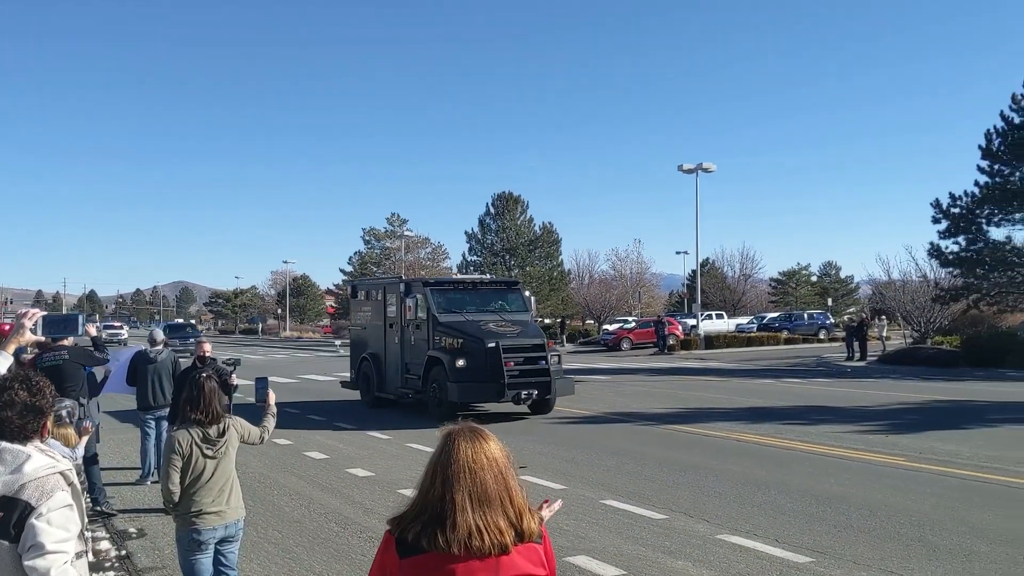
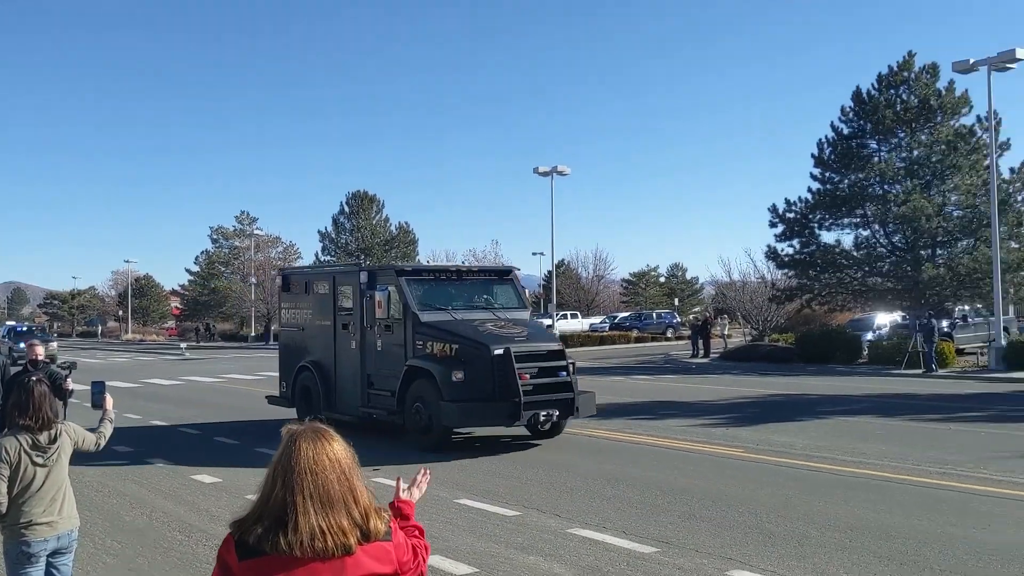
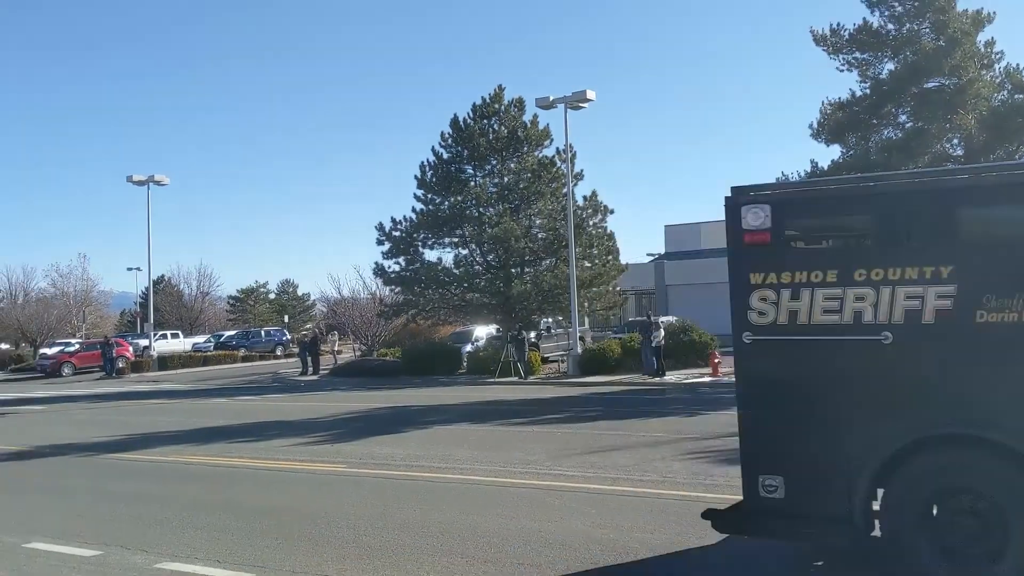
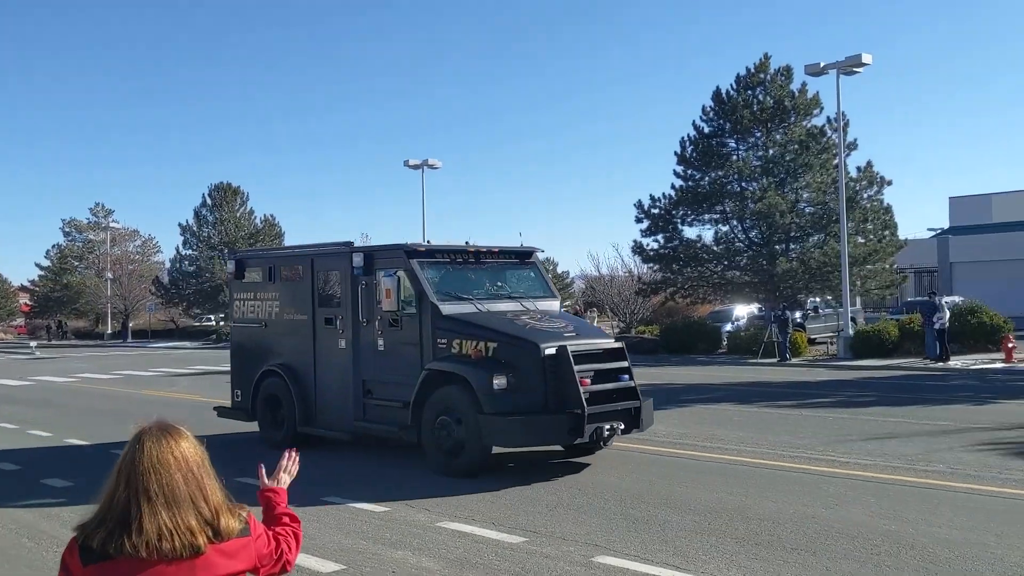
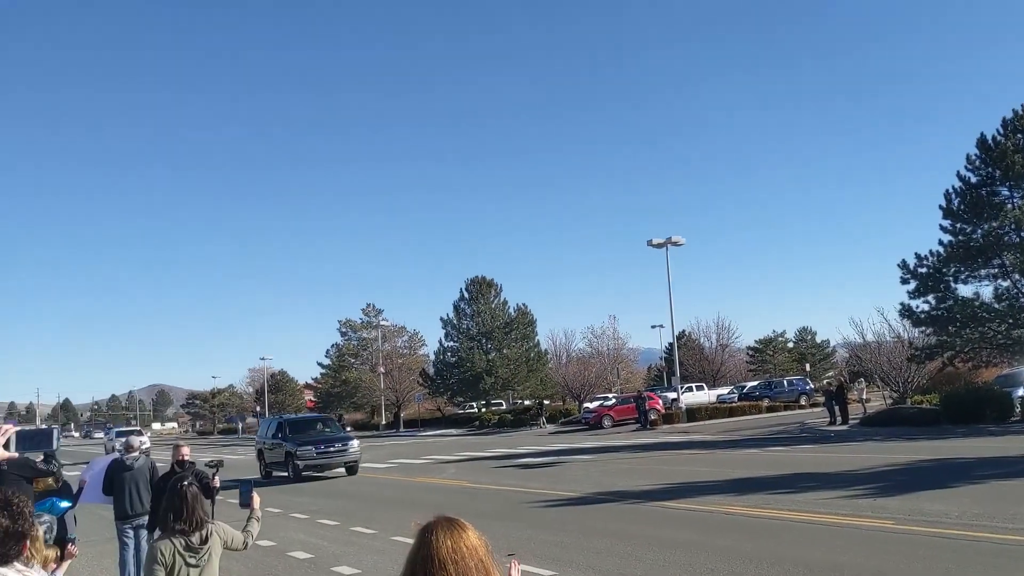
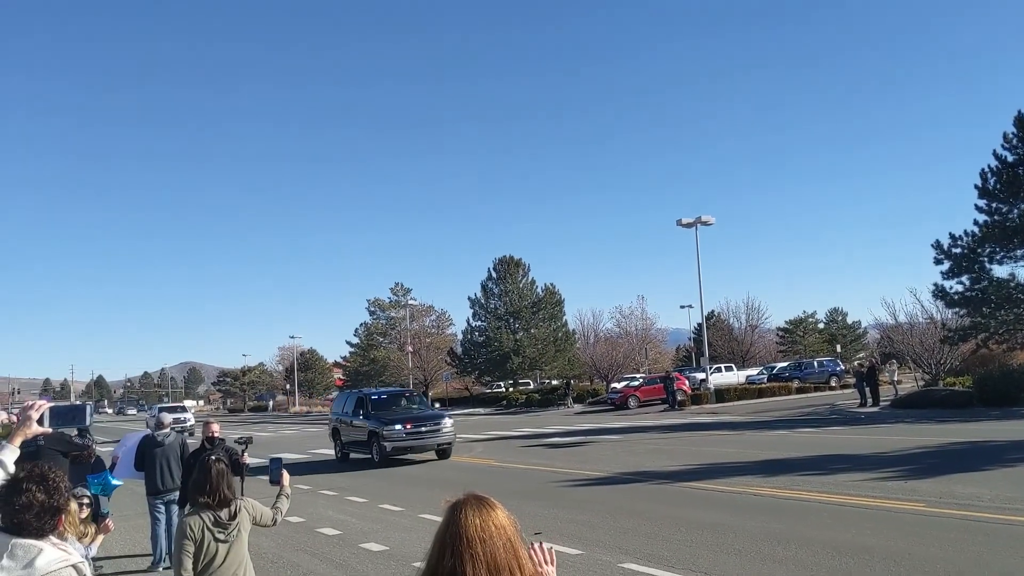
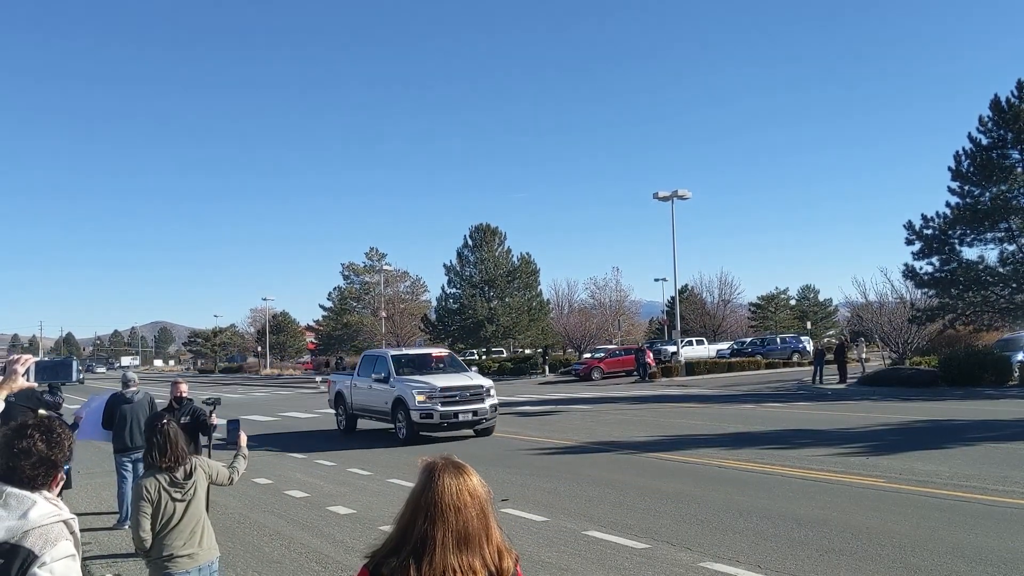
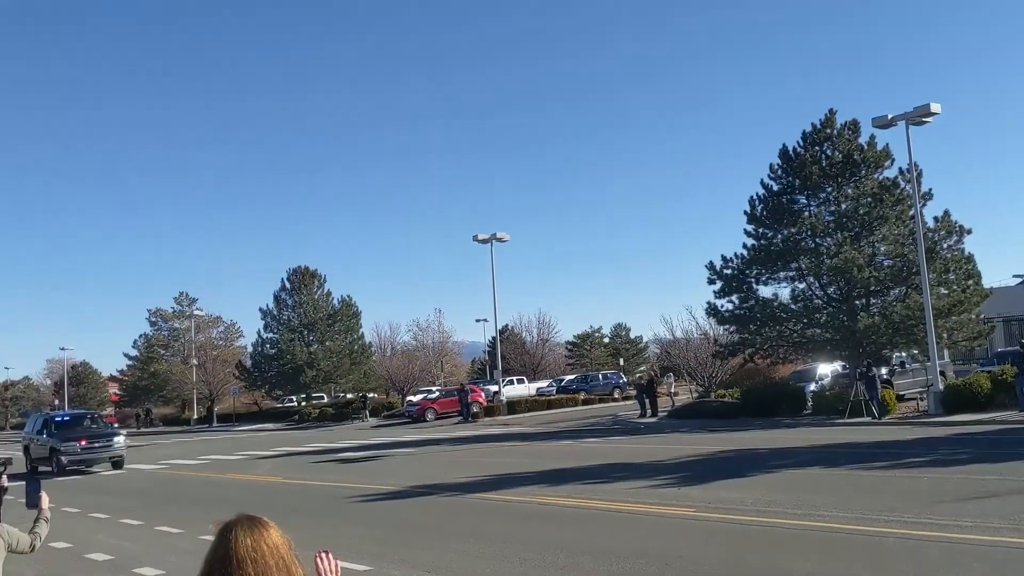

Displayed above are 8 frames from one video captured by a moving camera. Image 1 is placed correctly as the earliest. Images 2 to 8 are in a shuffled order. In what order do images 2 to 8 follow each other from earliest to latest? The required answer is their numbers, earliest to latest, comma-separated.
2, 4, 3, 8, 5, 6, 7
